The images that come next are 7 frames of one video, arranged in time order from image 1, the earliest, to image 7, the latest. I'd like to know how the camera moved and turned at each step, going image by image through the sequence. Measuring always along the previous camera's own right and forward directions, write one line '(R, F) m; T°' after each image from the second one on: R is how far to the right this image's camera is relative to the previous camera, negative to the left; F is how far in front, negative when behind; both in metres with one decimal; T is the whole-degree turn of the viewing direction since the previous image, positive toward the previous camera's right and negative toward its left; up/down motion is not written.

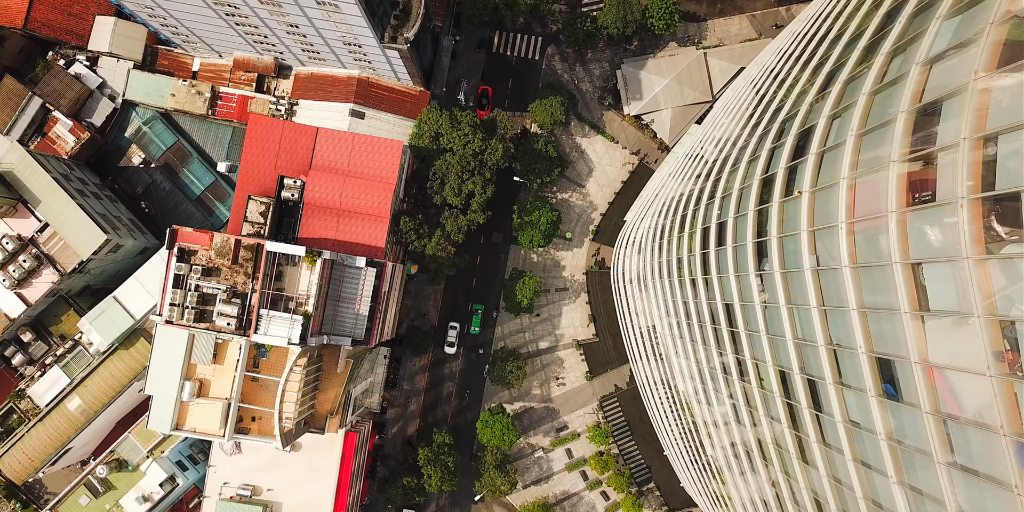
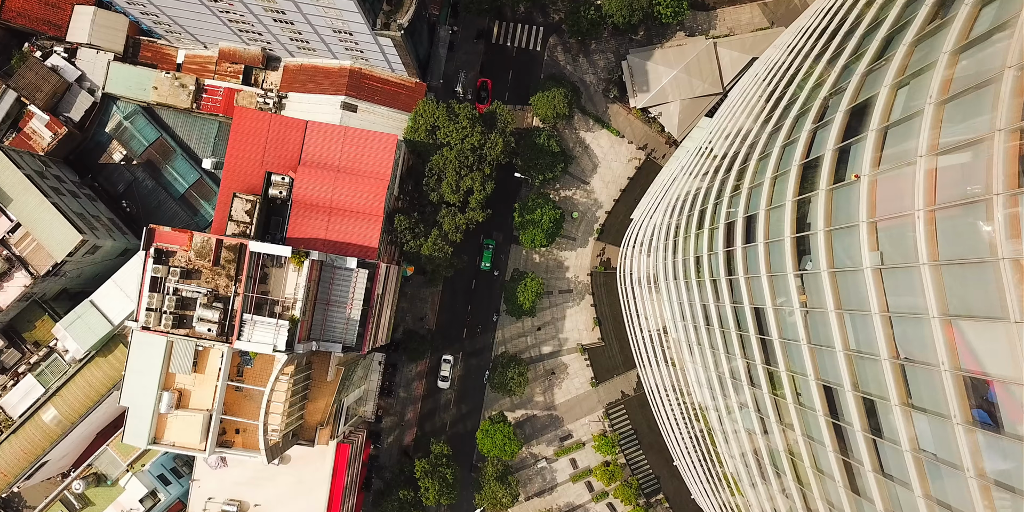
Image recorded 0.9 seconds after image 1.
(0.0, +3.0) m; 0°
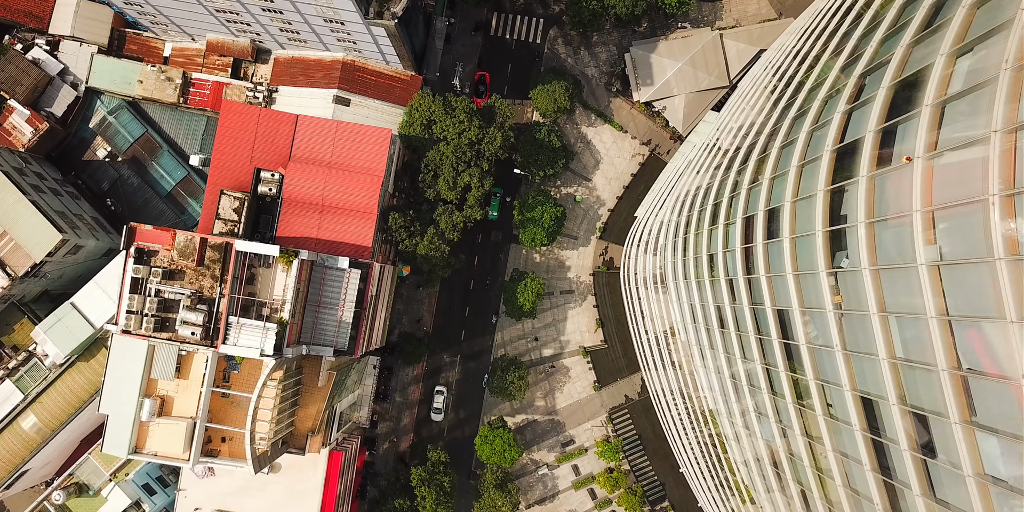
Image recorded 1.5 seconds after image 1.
(0.0, +2.1) m; 0°
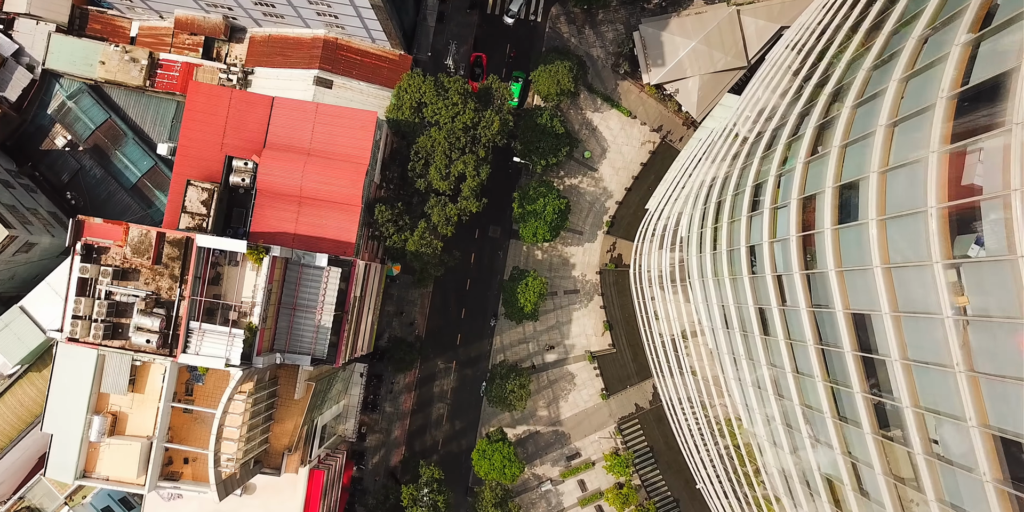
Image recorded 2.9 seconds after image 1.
(0.0, +4.8) m; 0°
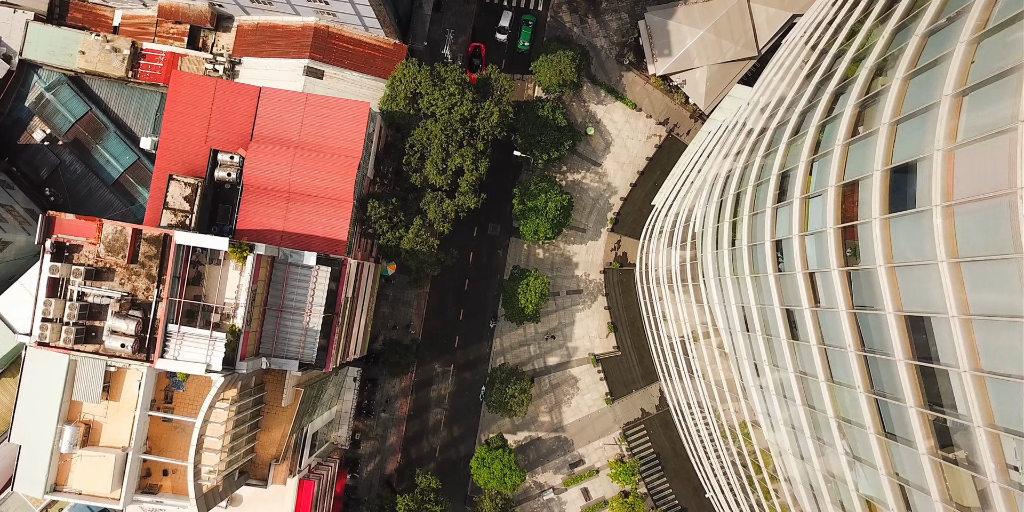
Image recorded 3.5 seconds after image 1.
(0.0, +2.2) m; 0°
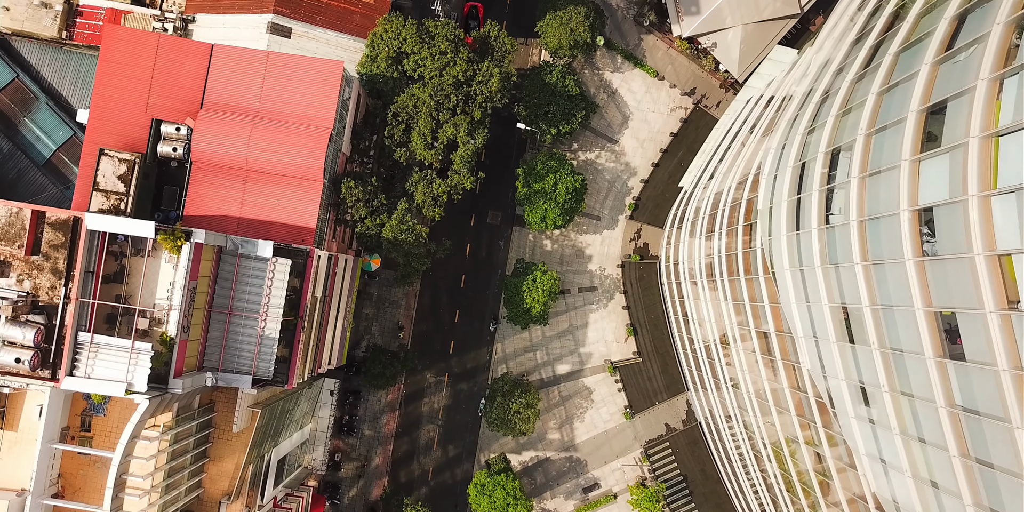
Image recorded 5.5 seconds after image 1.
(-0.2, +7.1) m; 0°
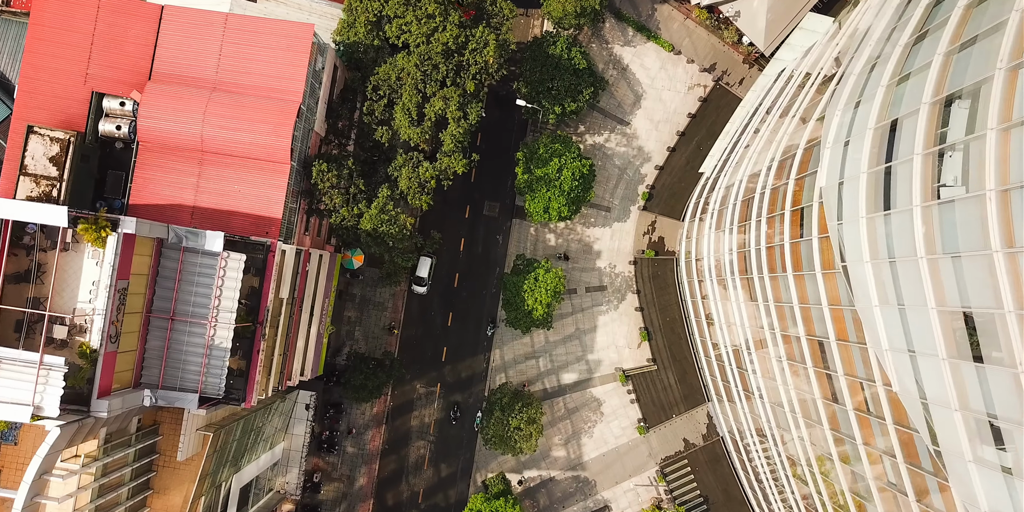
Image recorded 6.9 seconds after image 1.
(+0.1, +4.8) m; 0°
